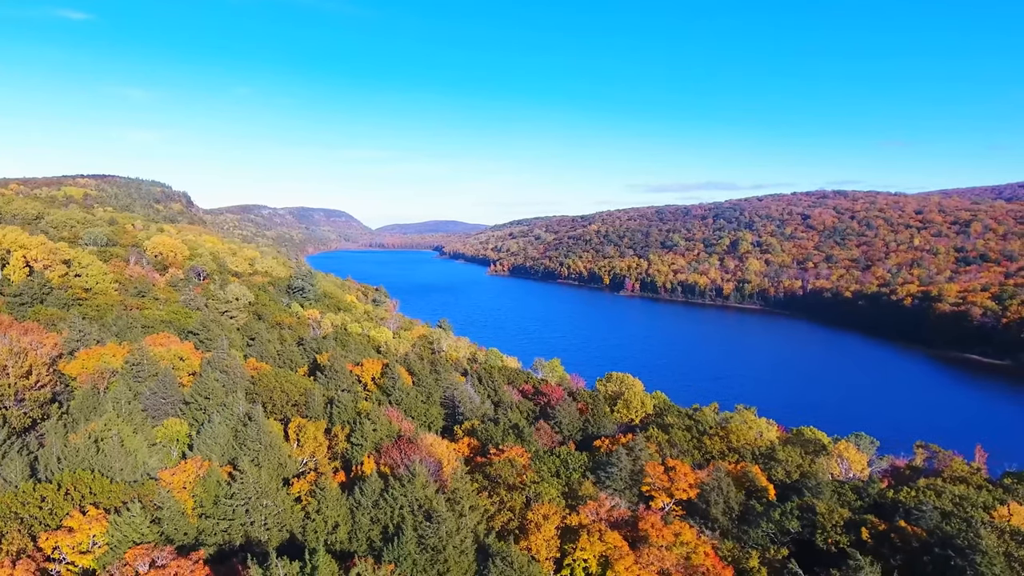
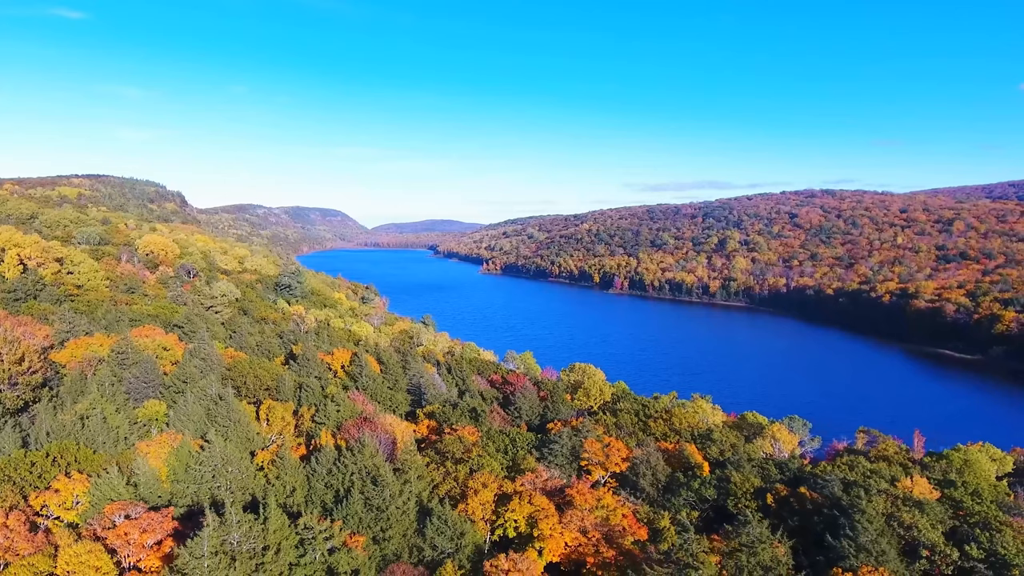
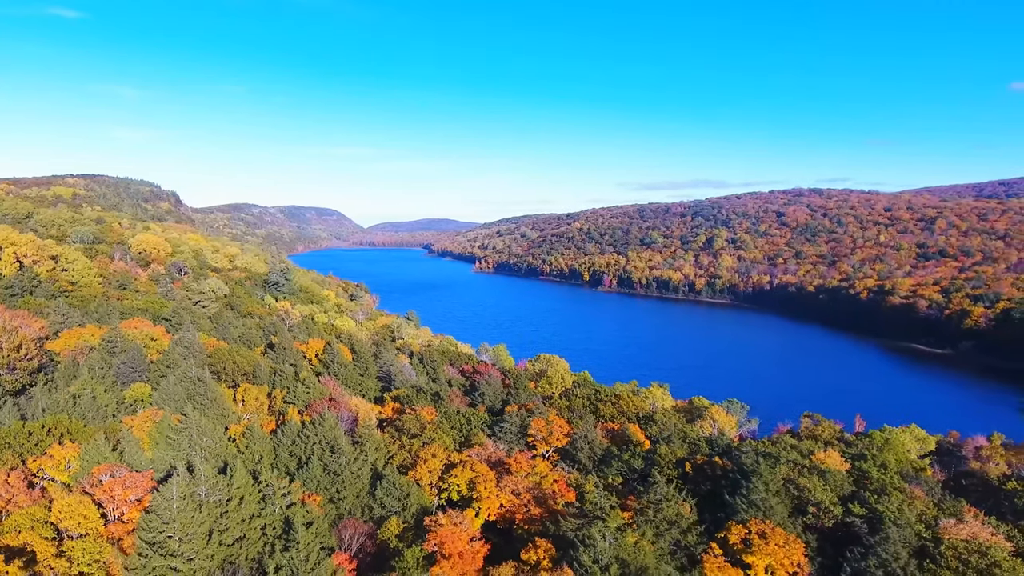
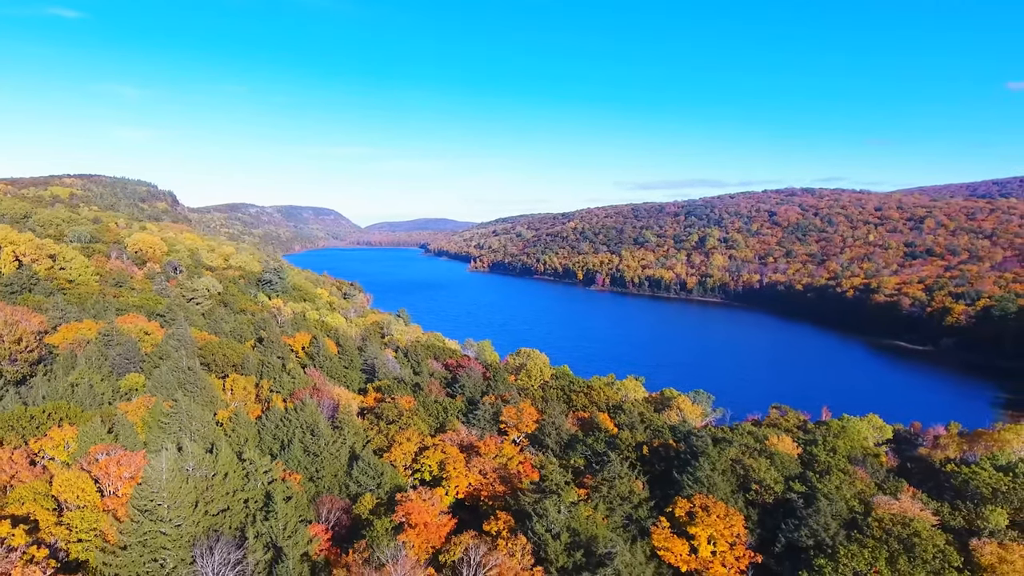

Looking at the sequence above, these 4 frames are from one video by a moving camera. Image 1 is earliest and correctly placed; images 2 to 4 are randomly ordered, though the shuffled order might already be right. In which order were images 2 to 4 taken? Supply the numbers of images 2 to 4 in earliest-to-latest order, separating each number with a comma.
2, 3, 4
